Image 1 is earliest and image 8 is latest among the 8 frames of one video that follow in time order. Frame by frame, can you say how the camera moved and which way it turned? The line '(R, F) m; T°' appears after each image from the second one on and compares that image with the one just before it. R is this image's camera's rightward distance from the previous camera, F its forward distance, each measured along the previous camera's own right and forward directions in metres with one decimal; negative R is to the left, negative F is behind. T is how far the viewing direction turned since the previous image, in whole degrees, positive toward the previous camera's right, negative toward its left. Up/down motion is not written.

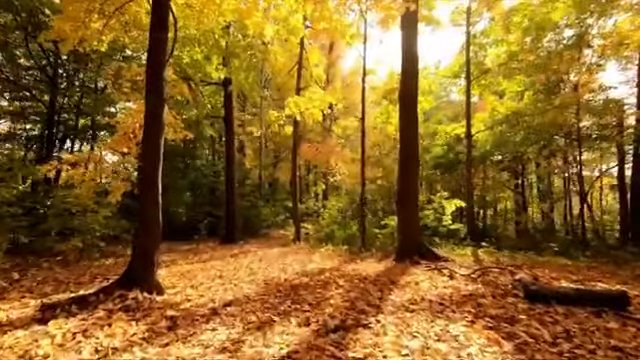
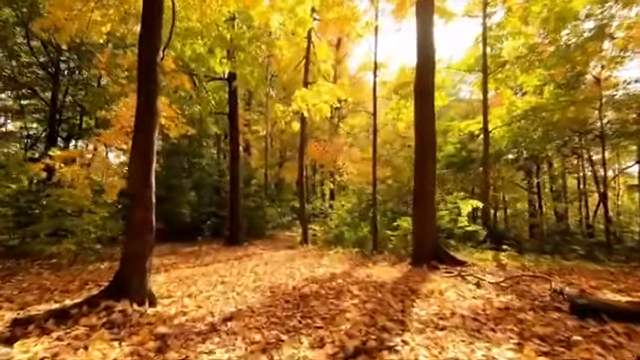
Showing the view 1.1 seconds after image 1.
(-0.1, +0.7) m; -1°
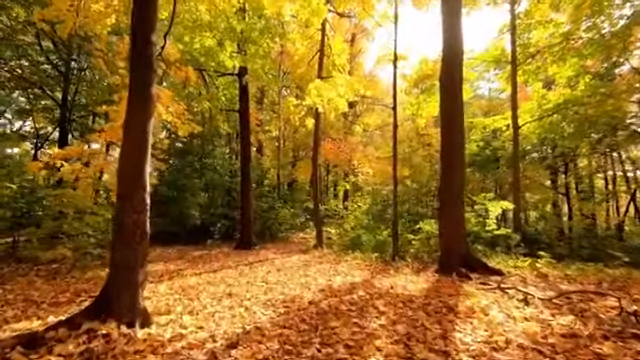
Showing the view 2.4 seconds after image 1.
(-0.1, +0.8) m; -2°
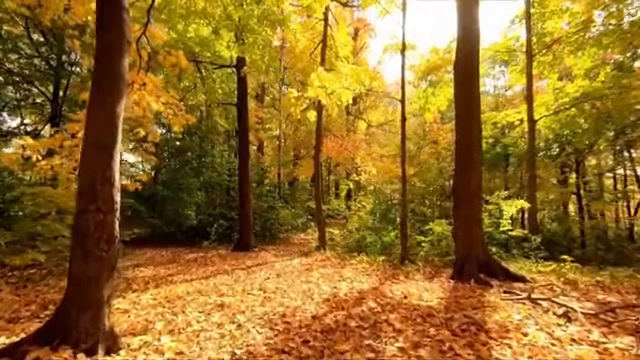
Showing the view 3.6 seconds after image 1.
(0.0, +0.8) m; 0°
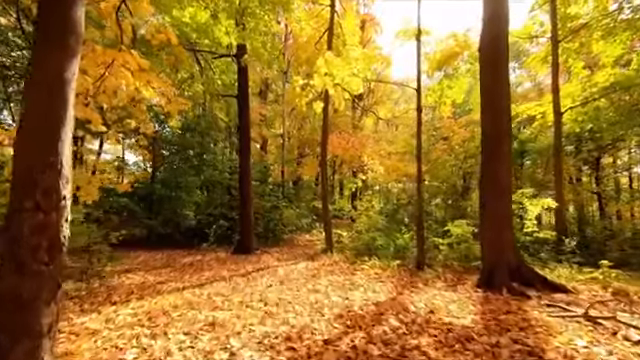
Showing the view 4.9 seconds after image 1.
(-0.1, +1.0) m; 0°
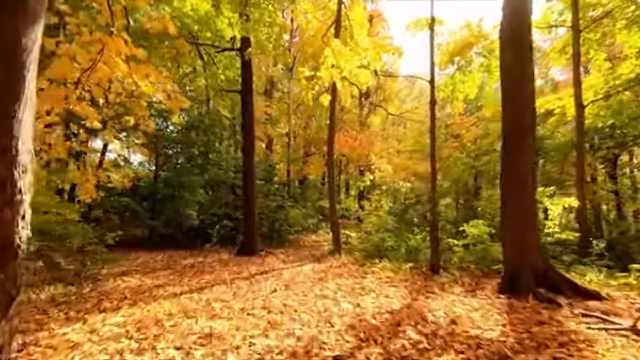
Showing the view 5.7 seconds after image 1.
(0.0, +0.5) m; -1°
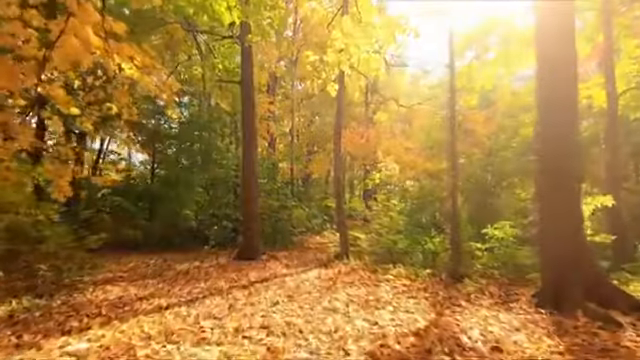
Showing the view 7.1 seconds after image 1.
(-0.1, +1.0) m; 0°
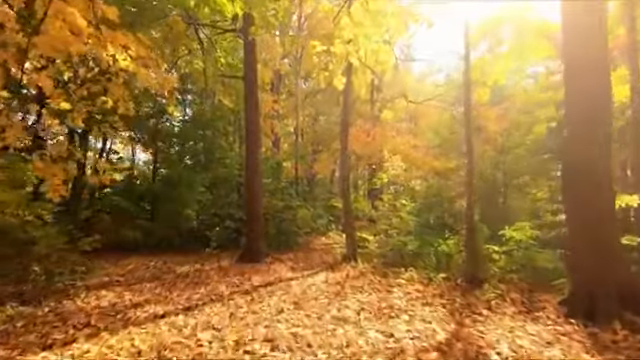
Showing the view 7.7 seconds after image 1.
(-0.1, +0.5) m; 0°
